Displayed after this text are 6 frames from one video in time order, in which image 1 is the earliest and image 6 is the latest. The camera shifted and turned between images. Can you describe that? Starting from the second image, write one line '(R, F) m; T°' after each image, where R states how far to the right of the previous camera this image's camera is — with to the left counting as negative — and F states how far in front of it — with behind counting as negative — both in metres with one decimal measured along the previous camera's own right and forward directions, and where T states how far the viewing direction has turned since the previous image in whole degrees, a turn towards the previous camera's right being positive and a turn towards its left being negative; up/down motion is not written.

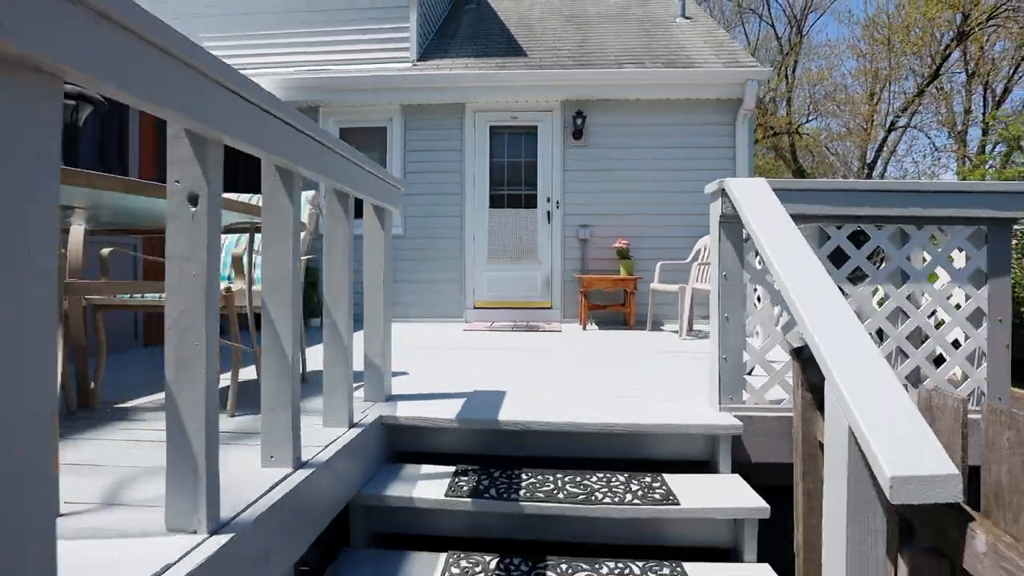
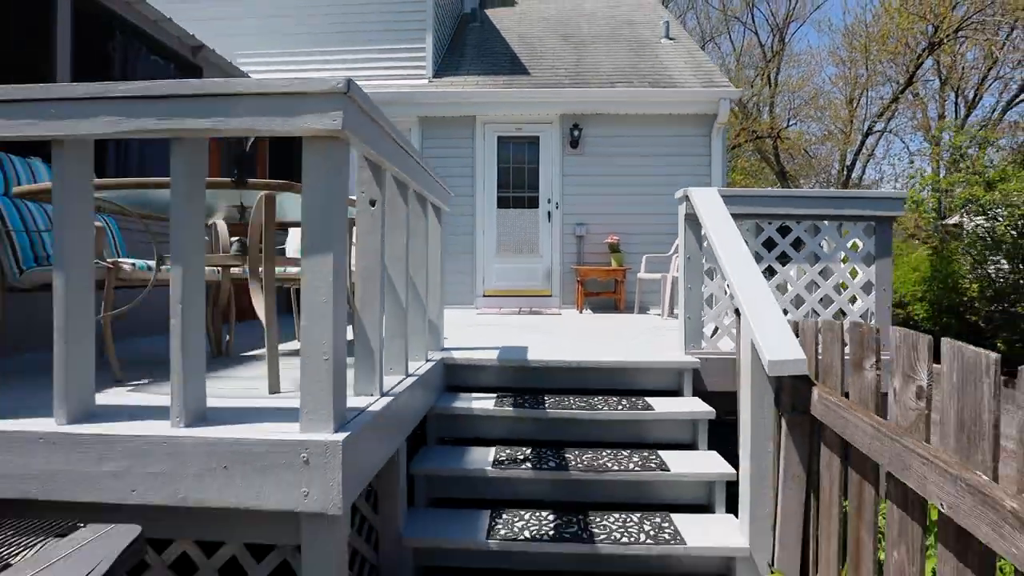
(-0.2, -0.8) m; +1°
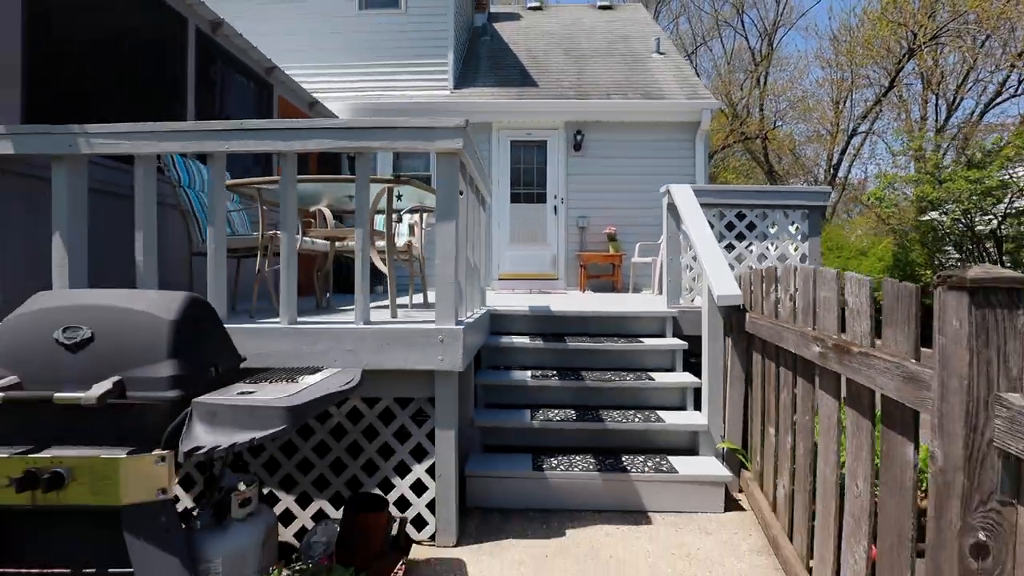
(-0.3, -1.0) m; +1°
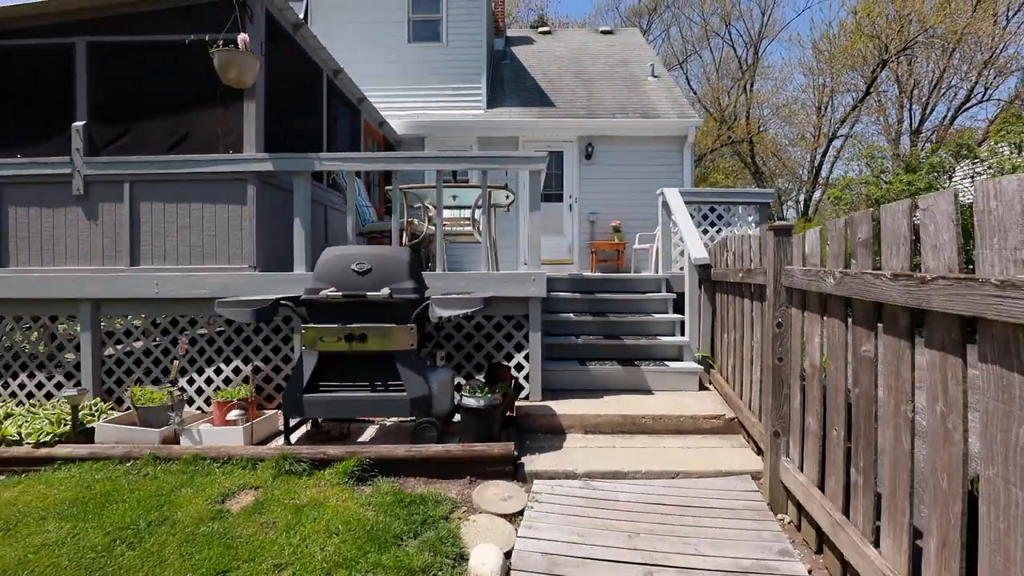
(-0.6, -1.8) m; +1°
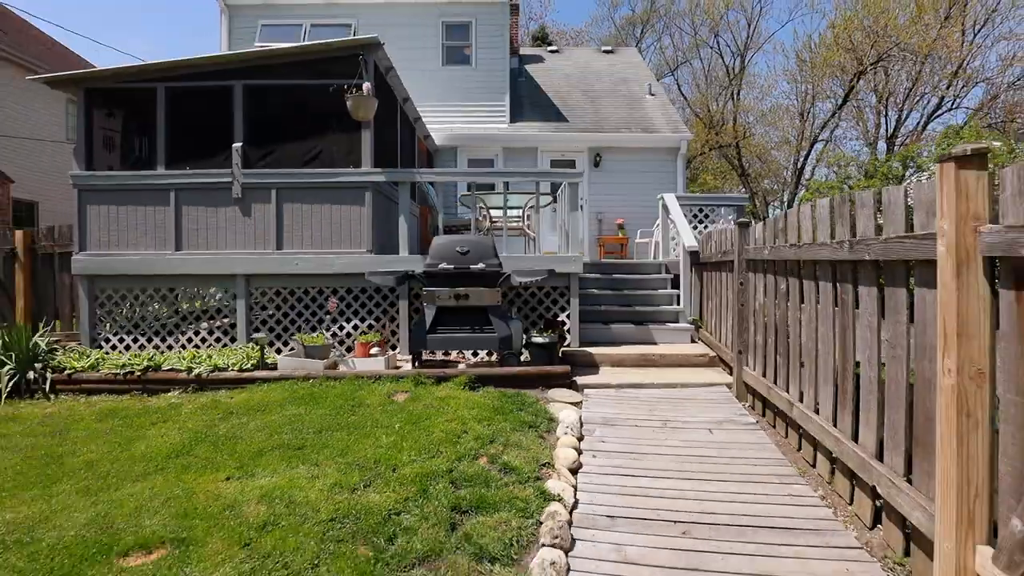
(-0.7, -1.7) m; +1°
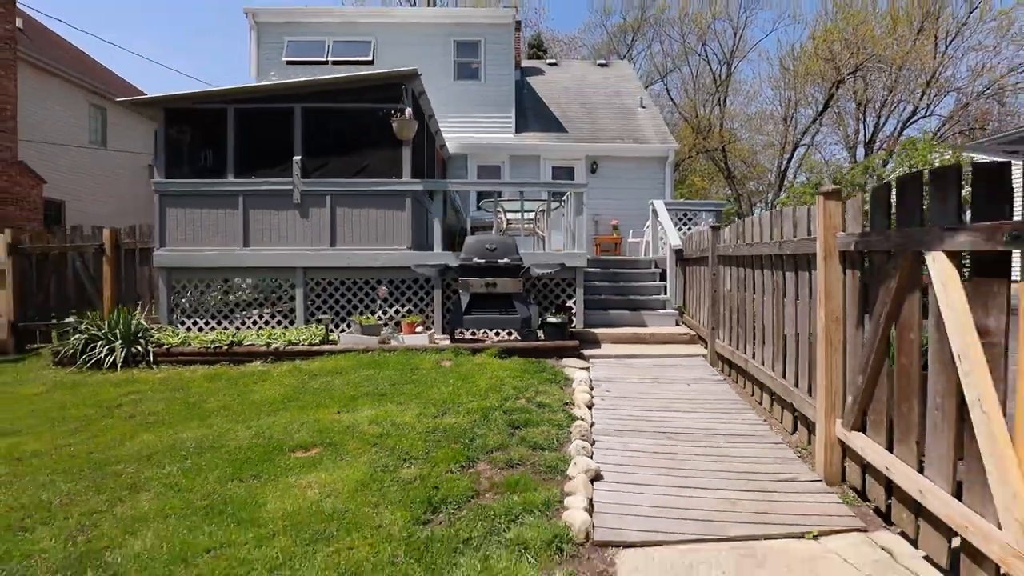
(-0.4, -1.2) m; +1°
